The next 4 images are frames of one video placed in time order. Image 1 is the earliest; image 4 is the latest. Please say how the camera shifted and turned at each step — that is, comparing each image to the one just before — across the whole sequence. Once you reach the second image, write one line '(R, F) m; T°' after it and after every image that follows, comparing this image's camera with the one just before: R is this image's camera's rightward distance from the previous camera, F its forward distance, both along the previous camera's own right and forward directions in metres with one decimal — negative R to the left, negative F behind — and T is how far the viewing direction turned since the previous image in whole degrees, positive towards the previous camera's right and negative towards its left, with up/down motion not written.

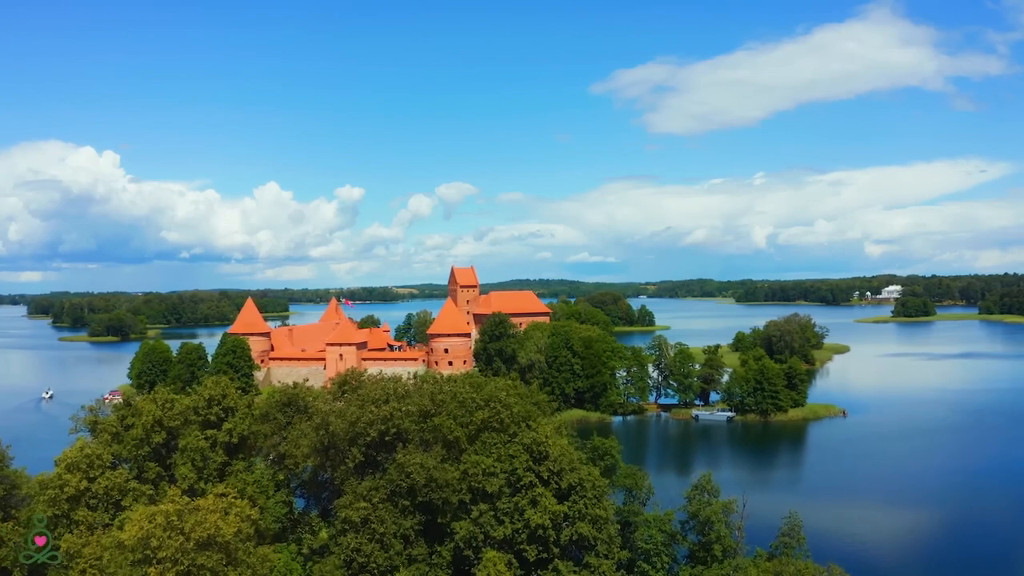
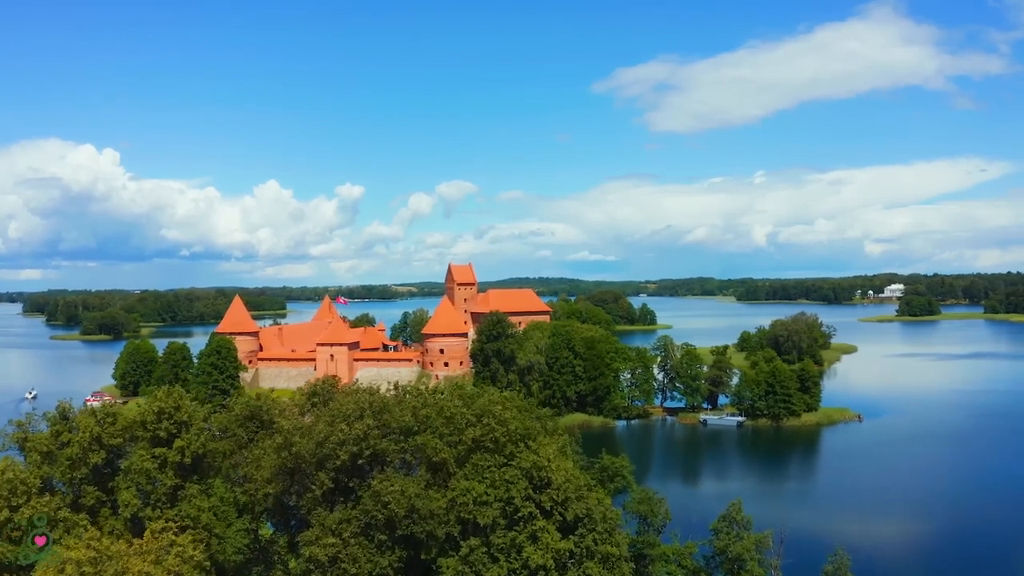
(+0.1, +2.5) m; 0°
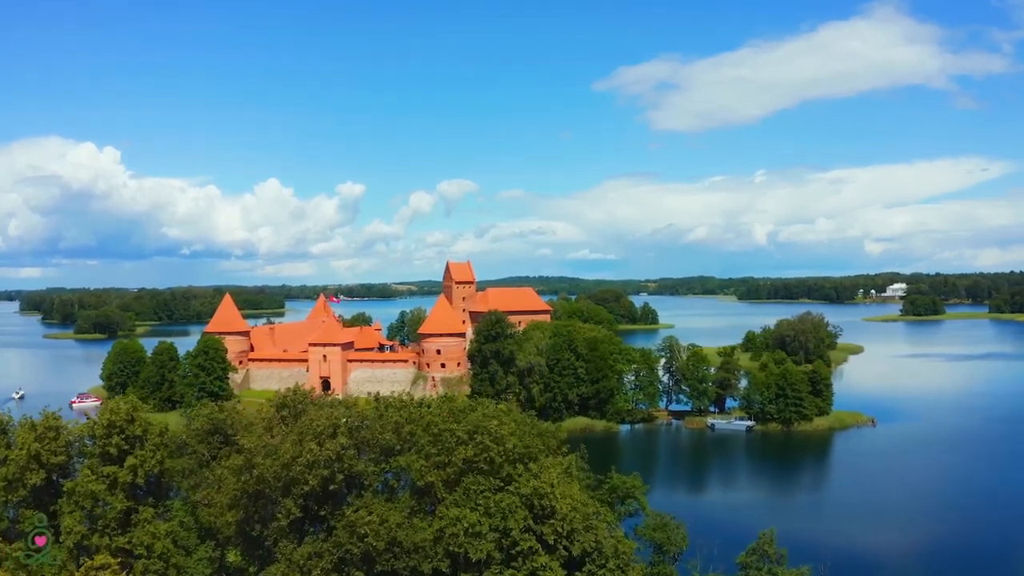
(0.0, +1.9) m; 0°
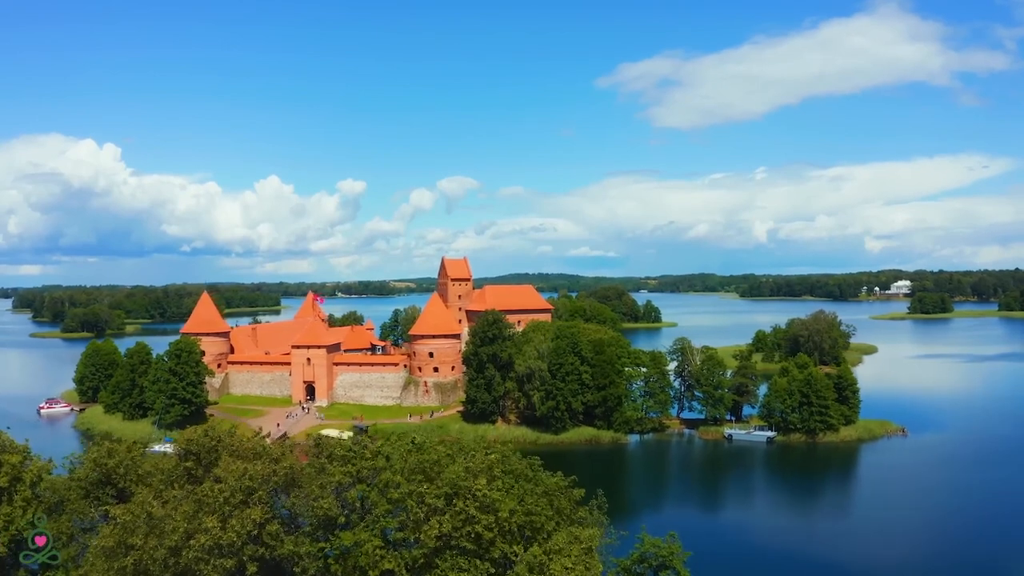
(+0.1, +3.9) m; 0°
